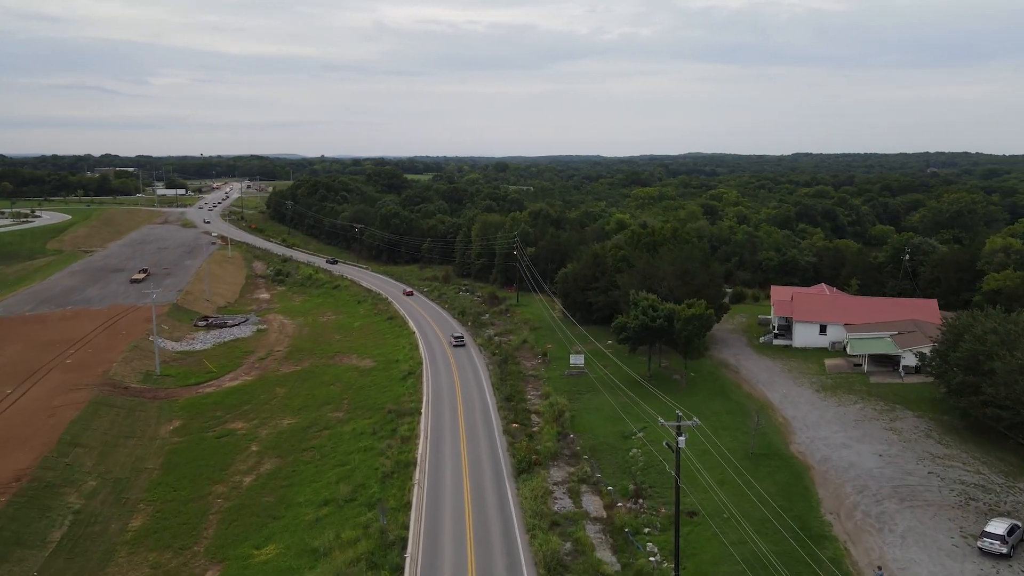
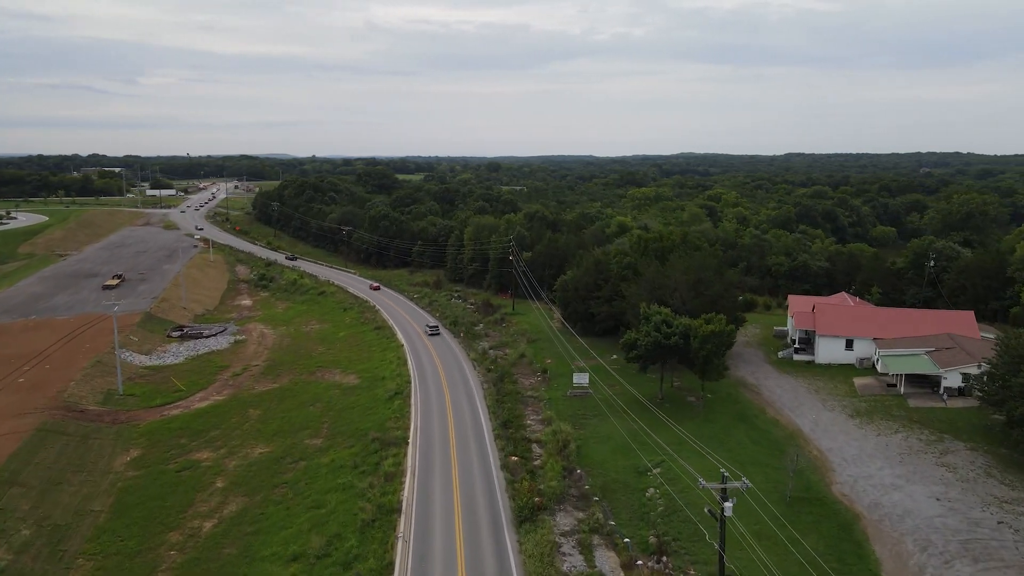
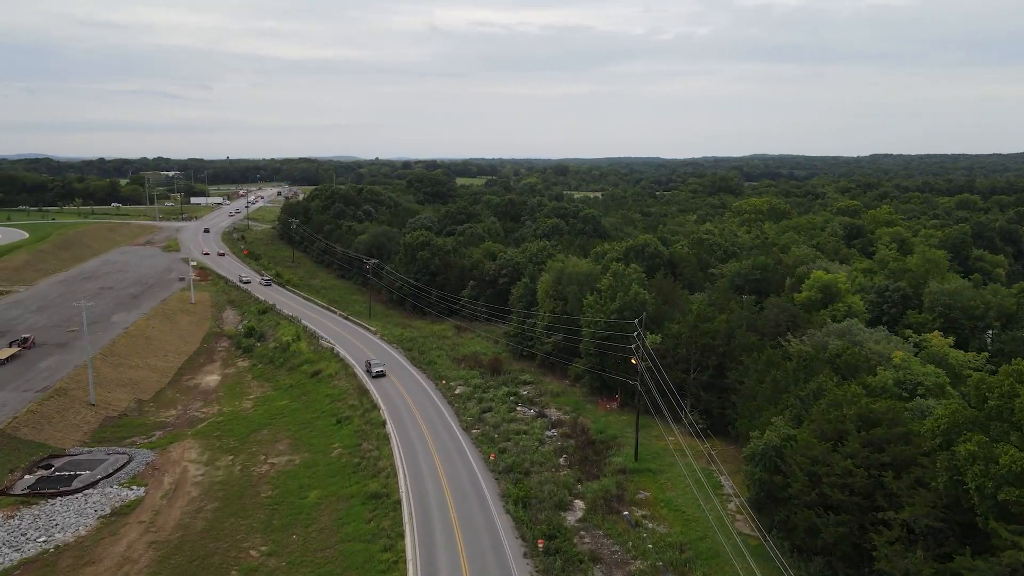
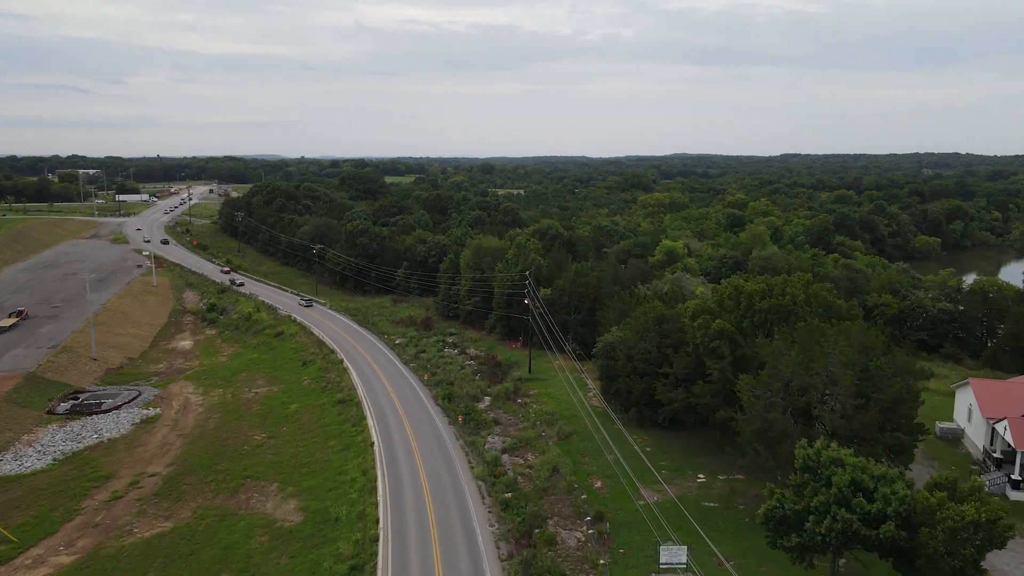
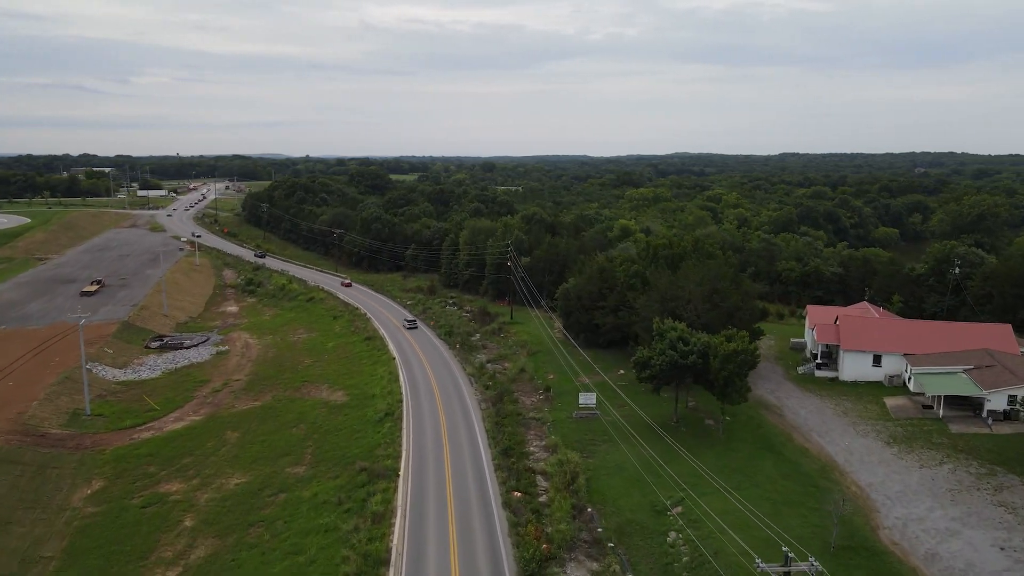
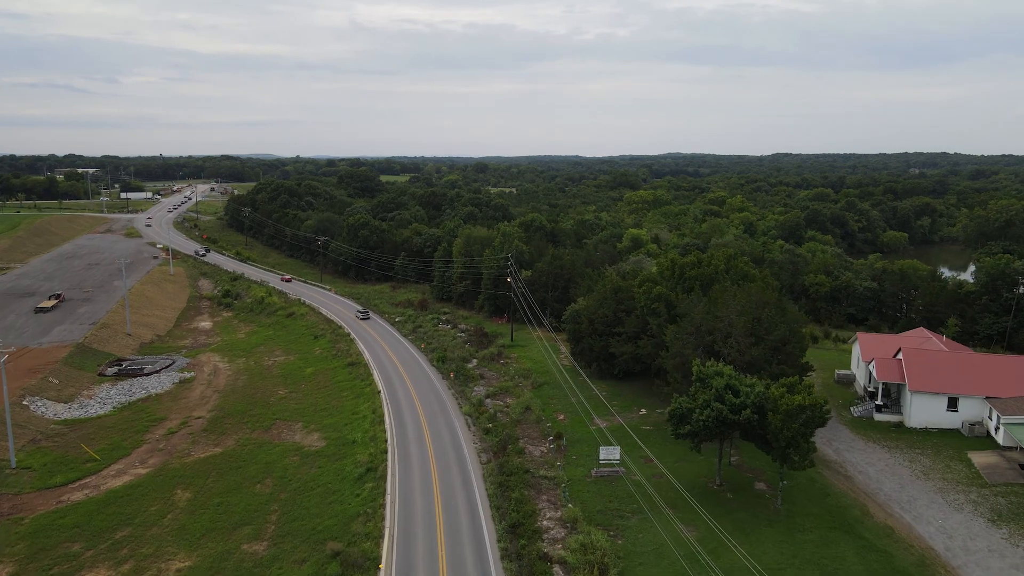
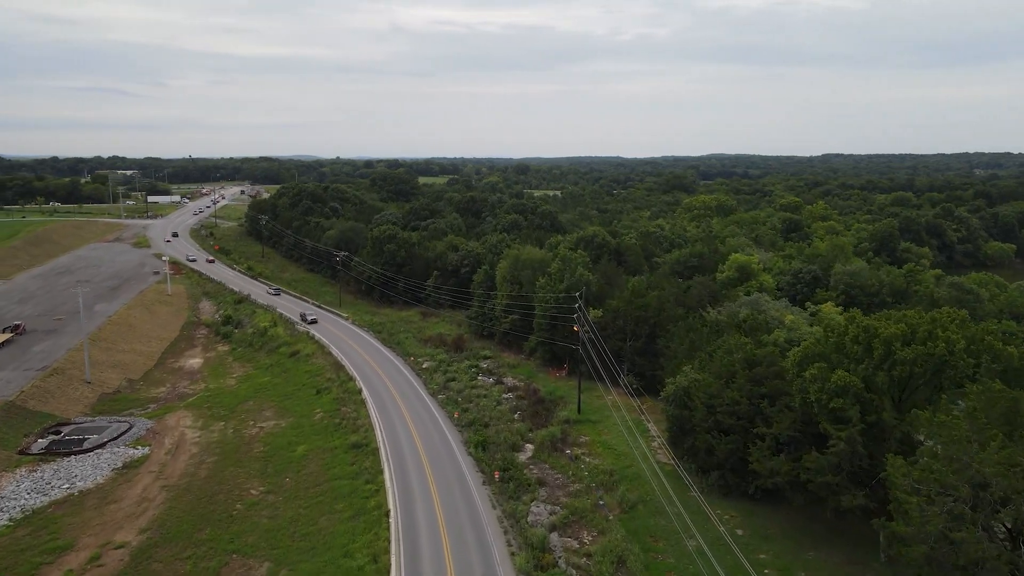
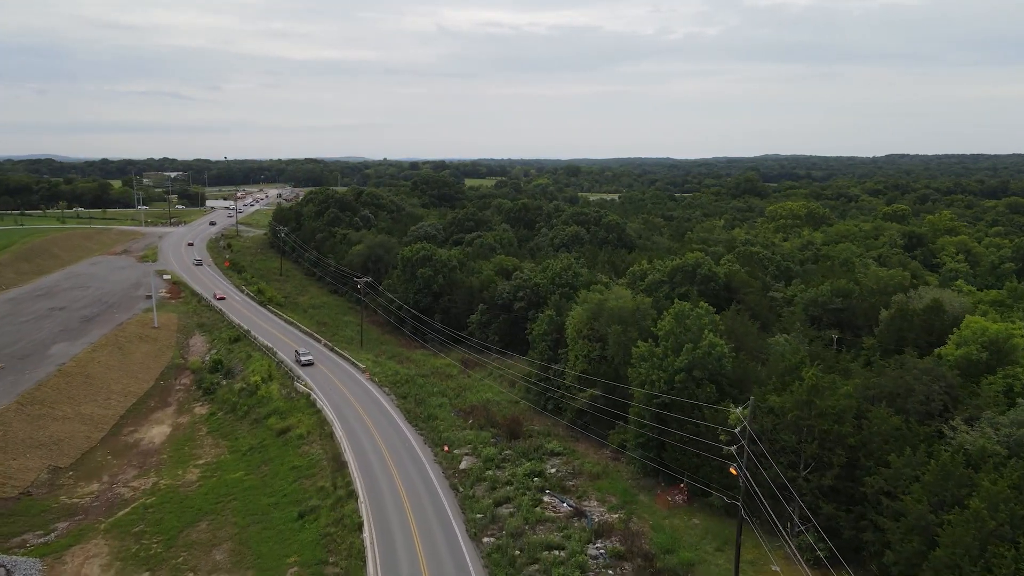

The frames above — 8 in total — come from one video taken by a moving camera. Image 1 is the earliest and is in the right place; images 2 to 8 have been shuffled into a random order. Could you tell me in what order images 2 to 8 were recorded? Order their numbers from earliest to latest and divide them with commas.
2, 5, 6, 4, 7, 3, 8
